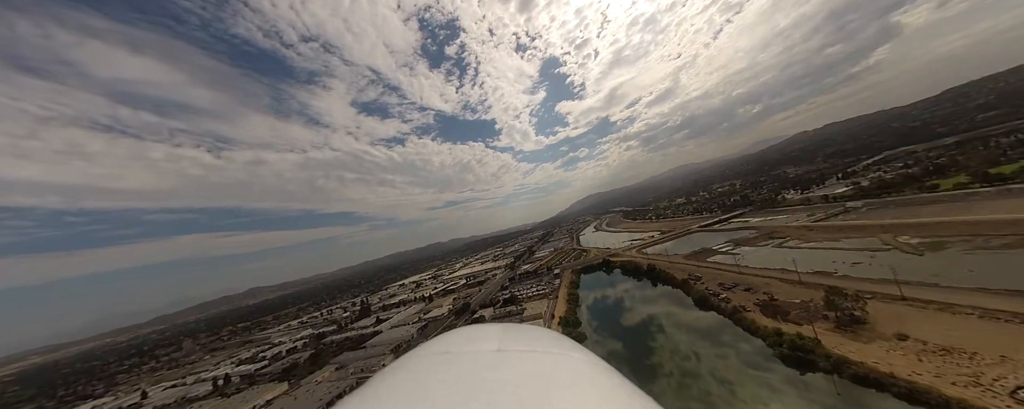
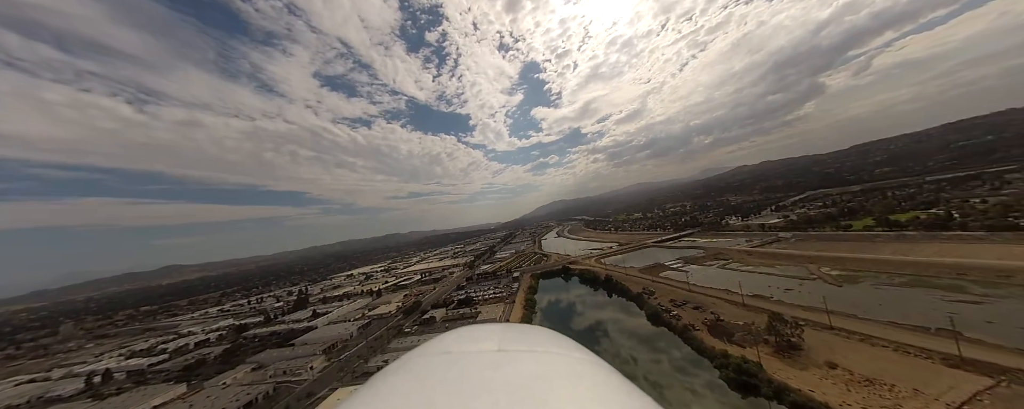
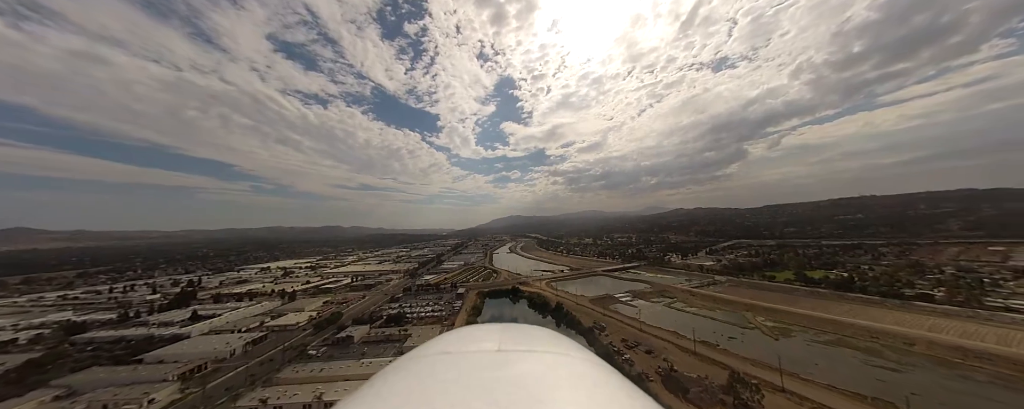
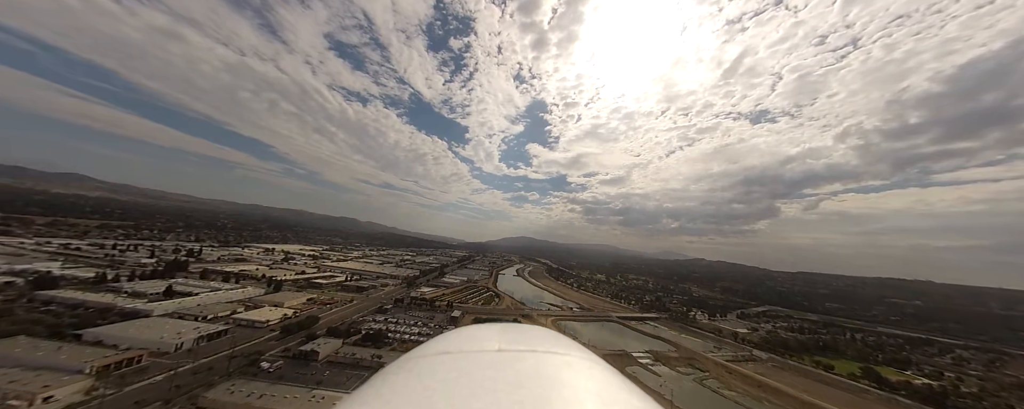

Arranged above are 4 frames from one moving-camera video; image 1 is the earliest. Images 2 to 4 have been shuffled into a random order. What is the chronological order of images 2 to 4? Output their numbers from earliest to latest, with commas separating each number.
2, 3, 4
